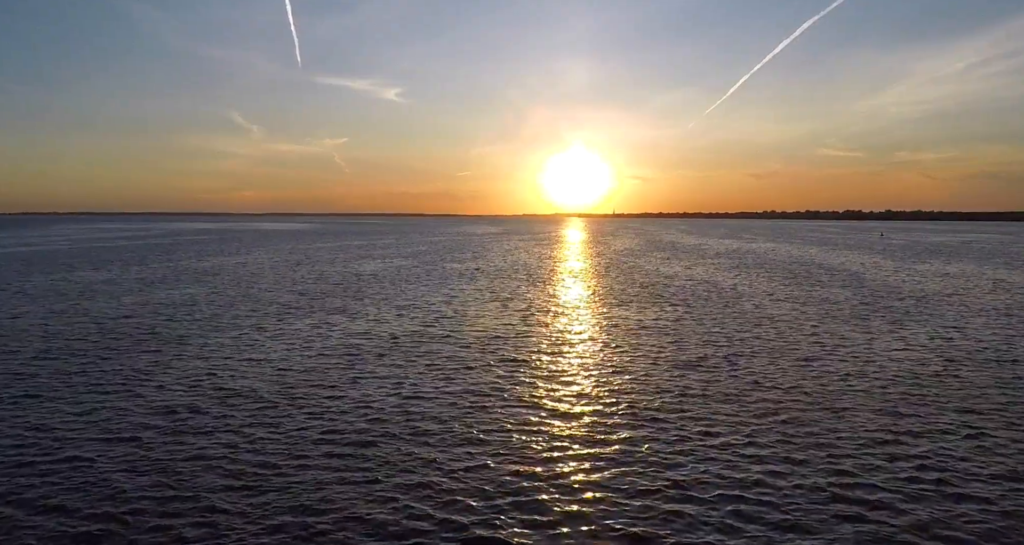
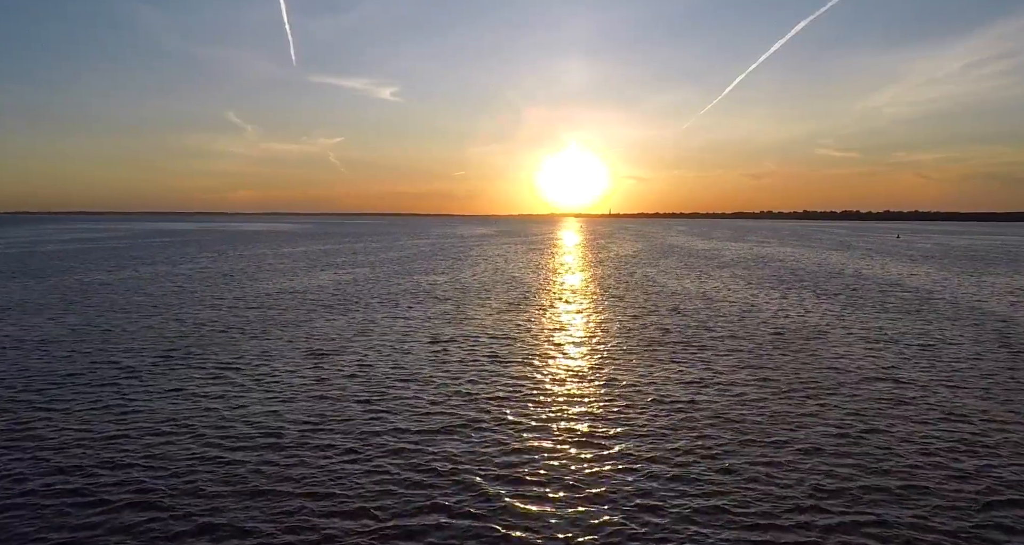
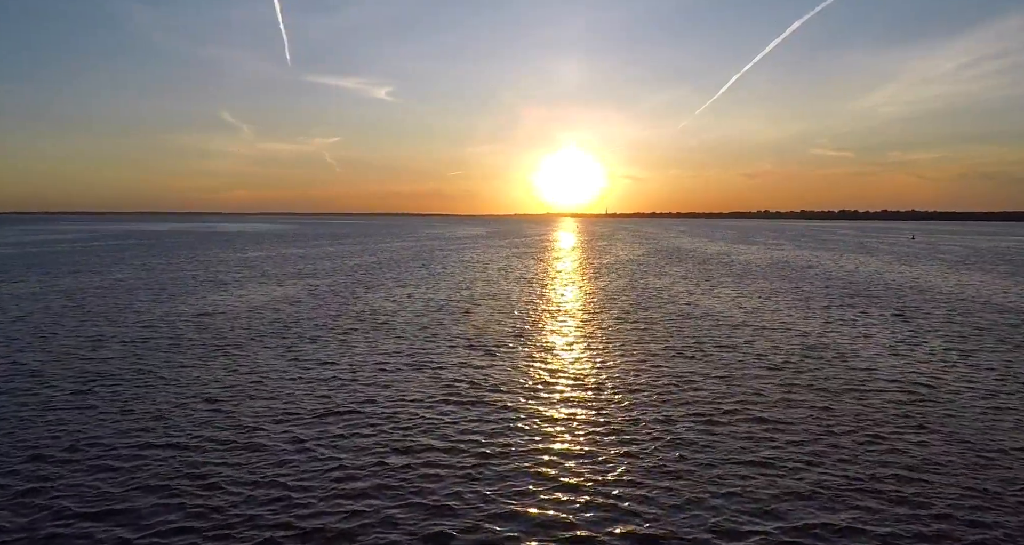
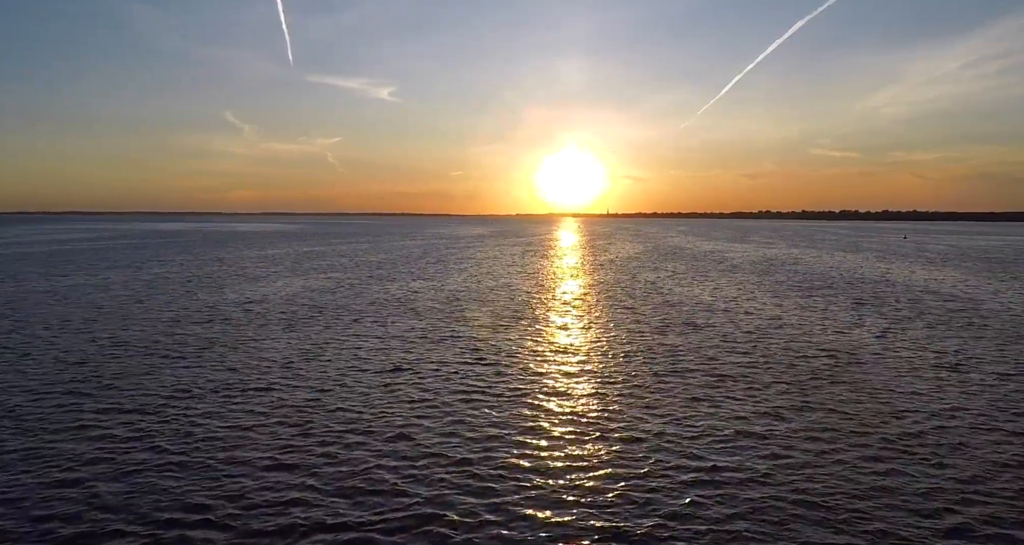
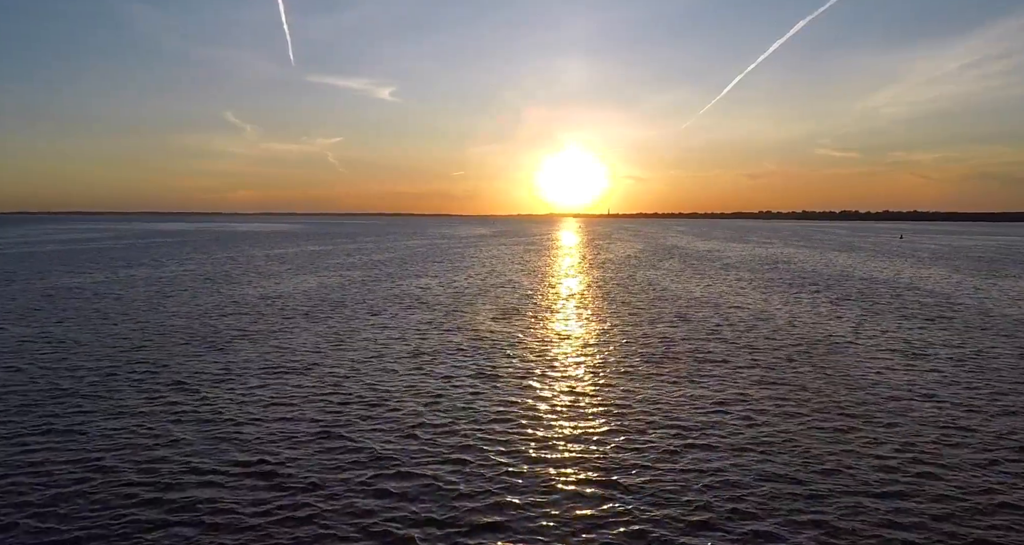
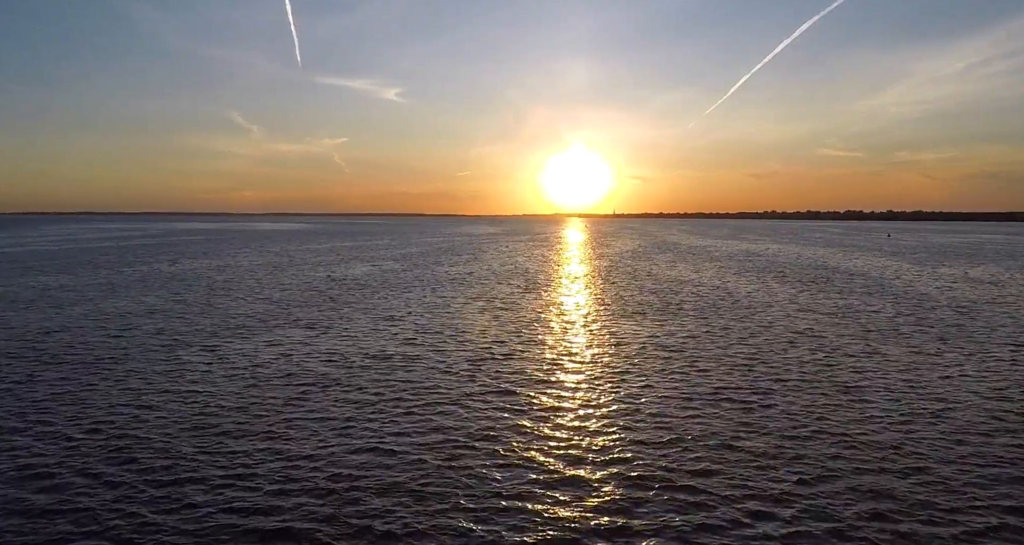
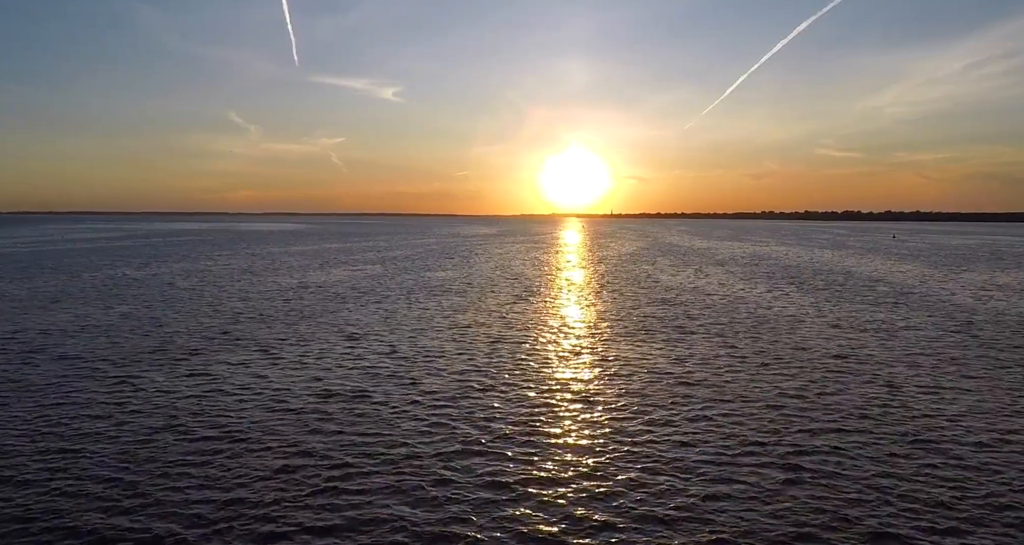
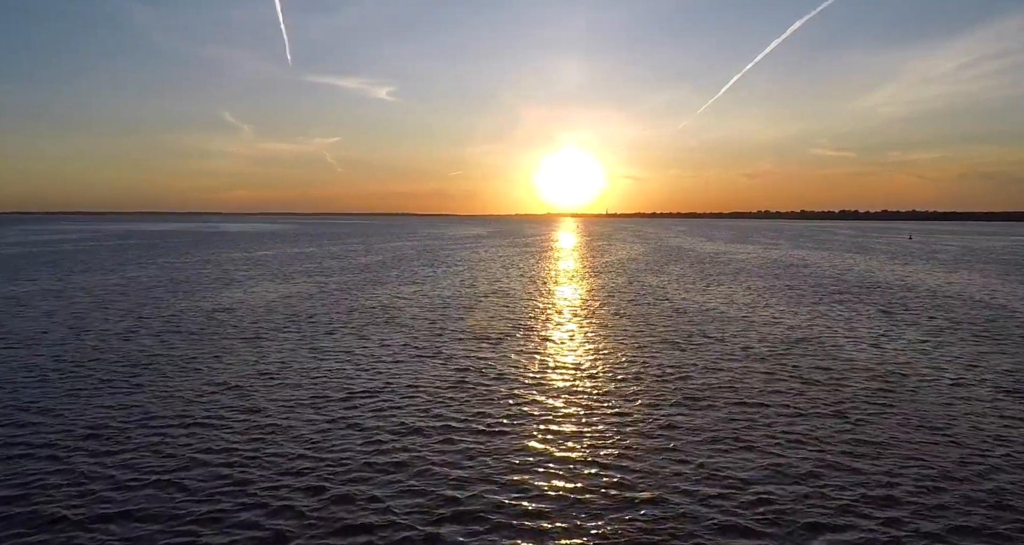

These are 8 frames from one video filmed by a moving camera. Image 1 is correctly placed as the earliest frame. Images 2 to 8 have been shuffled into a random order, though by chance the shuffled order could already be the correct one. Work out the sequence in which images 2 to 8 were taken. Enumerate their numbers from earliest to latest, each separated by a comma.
6, 7, 2, 5, 4, 8, 3
